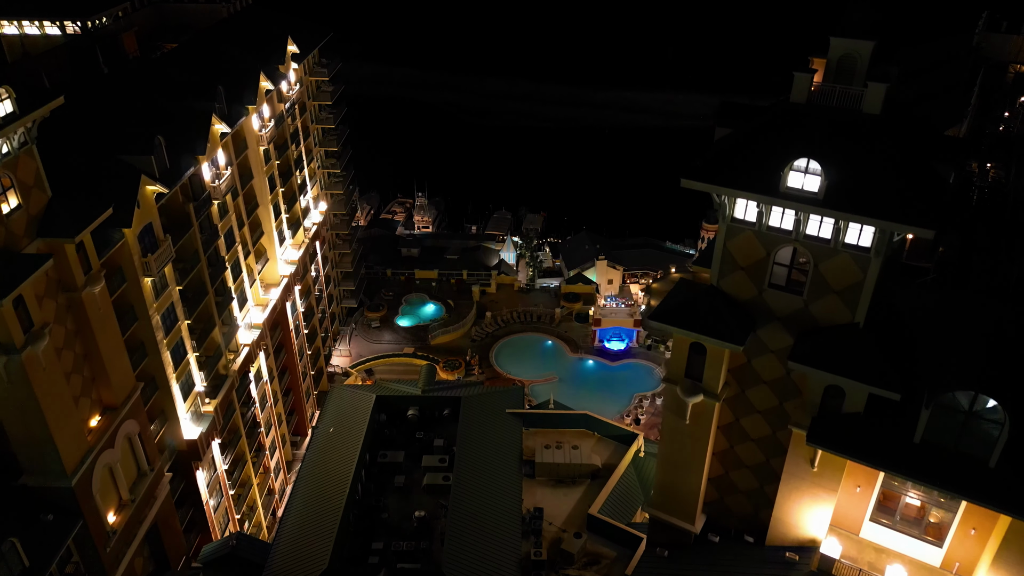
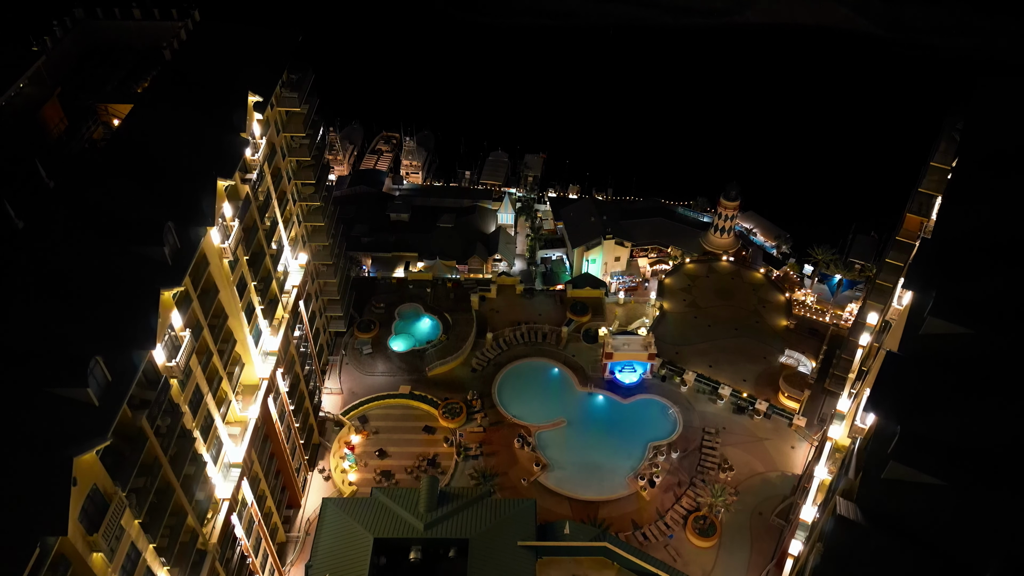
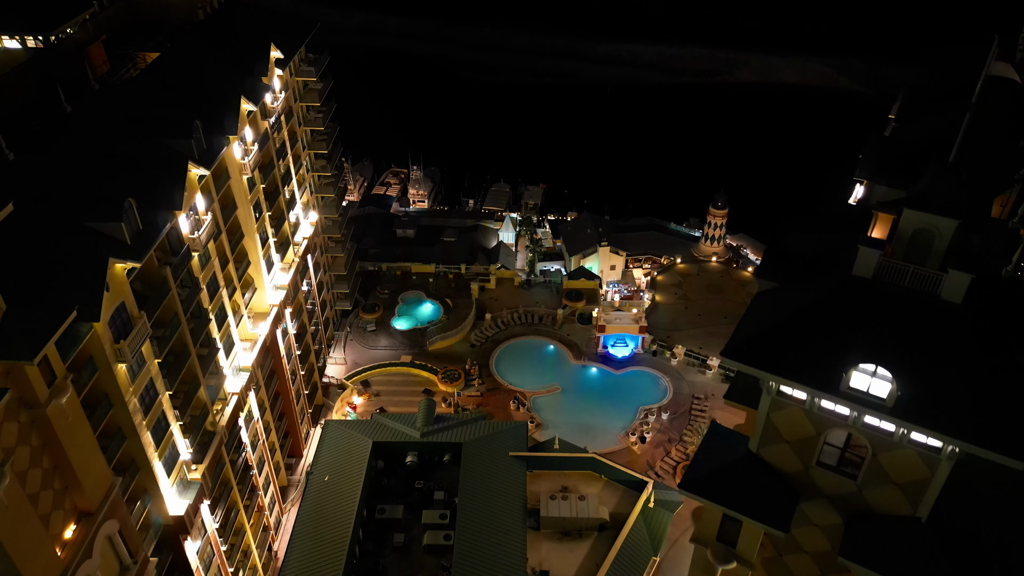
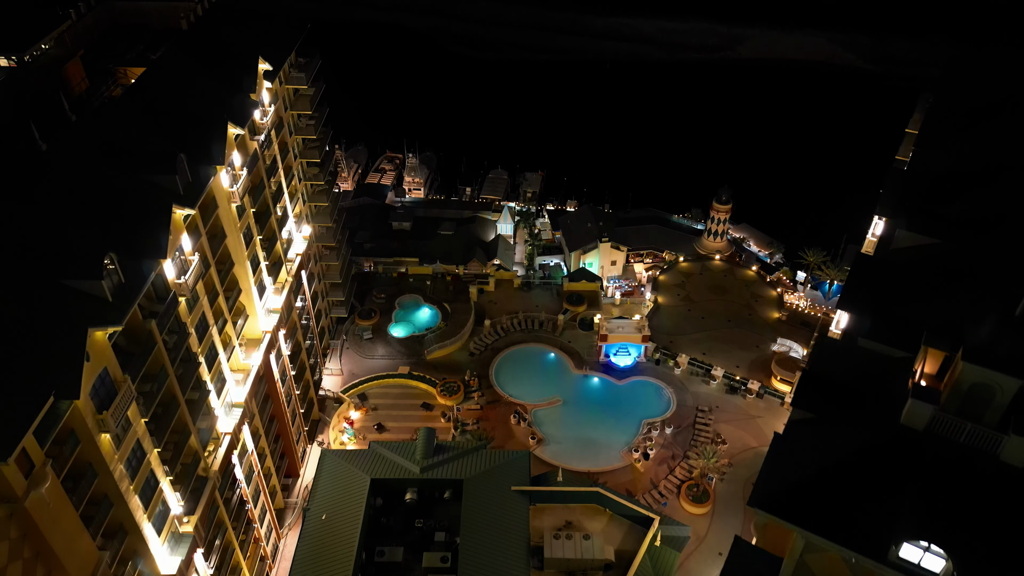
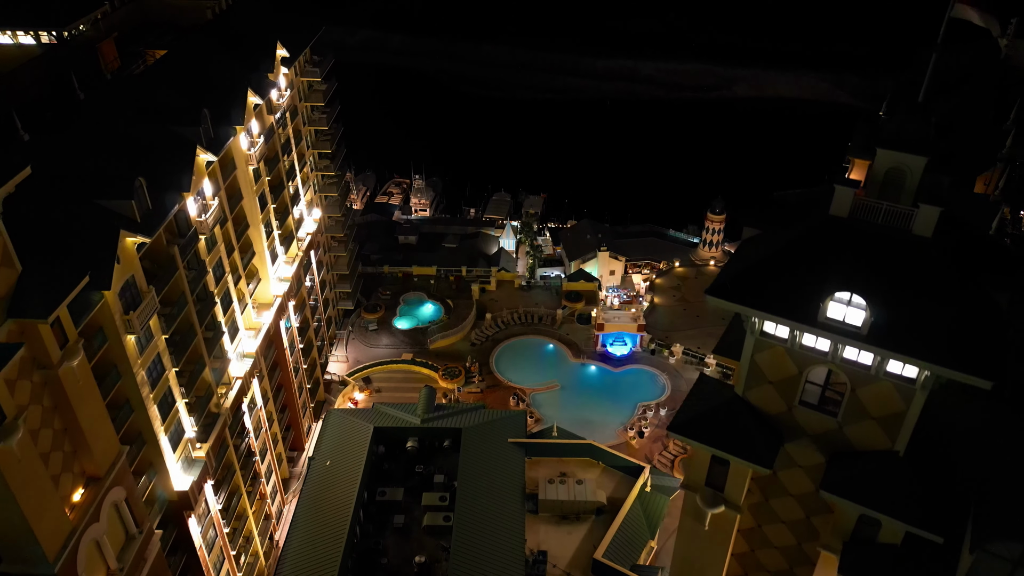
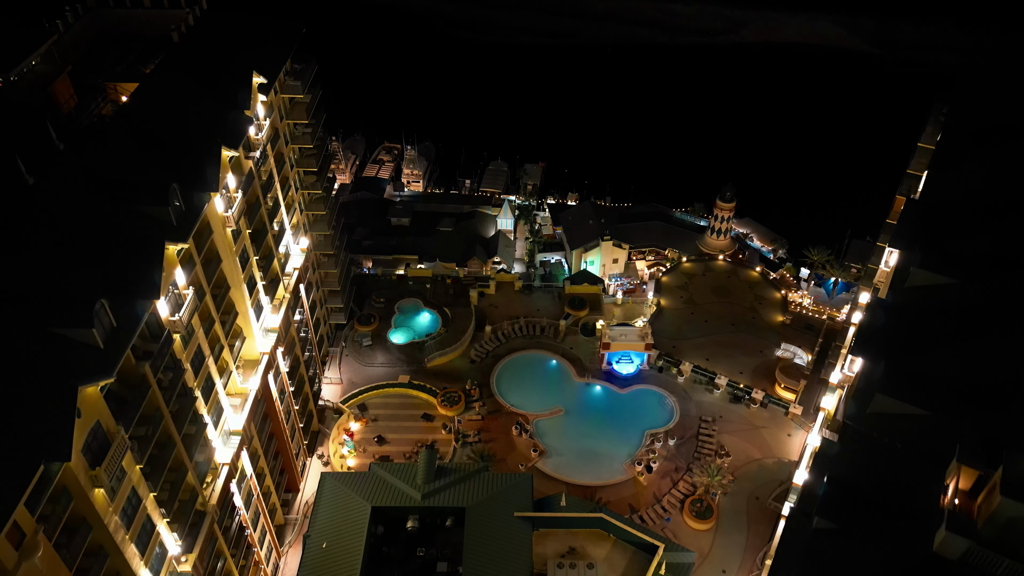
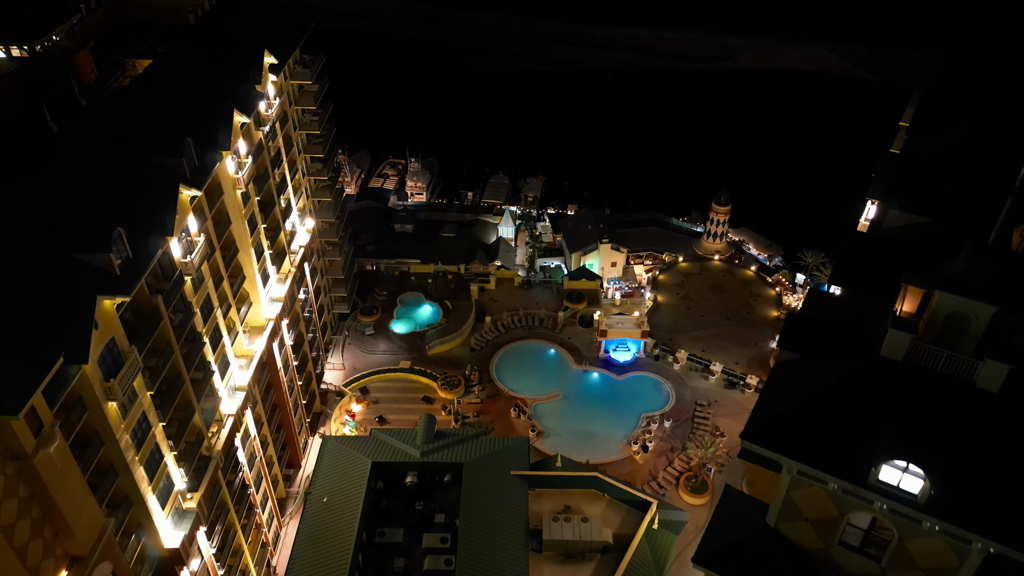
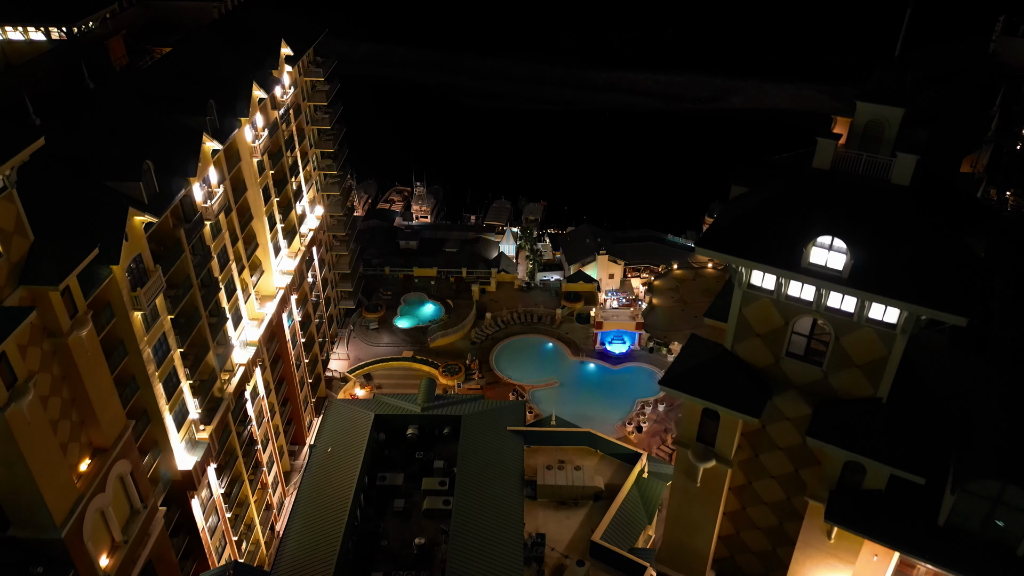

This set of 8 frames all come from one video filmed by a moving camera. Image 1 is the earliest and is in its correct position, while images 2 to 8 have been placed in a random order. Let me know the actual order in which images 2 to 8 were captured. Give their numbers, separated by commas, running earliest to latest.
8, 5, 3, 7, 4, 6, 2
